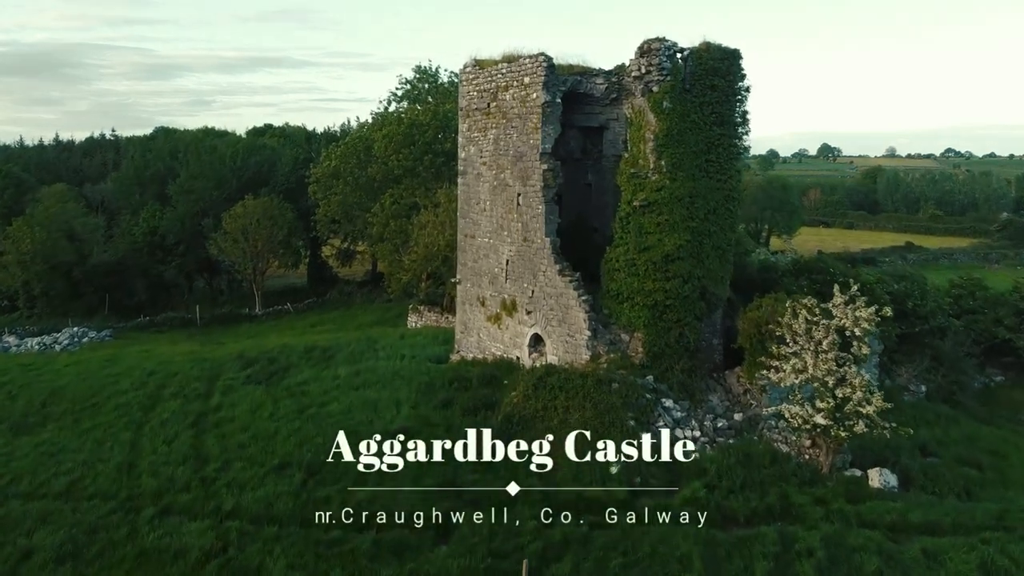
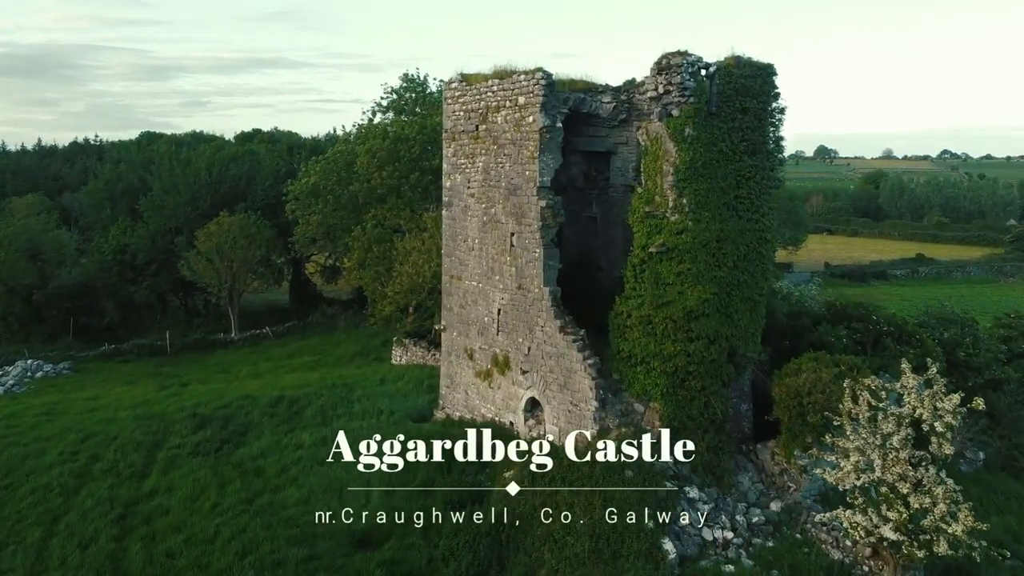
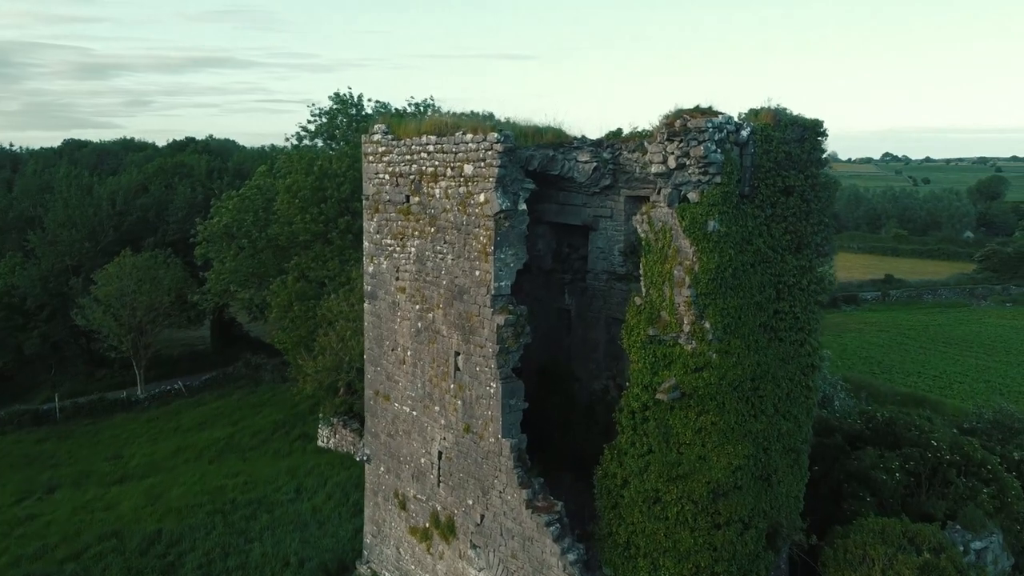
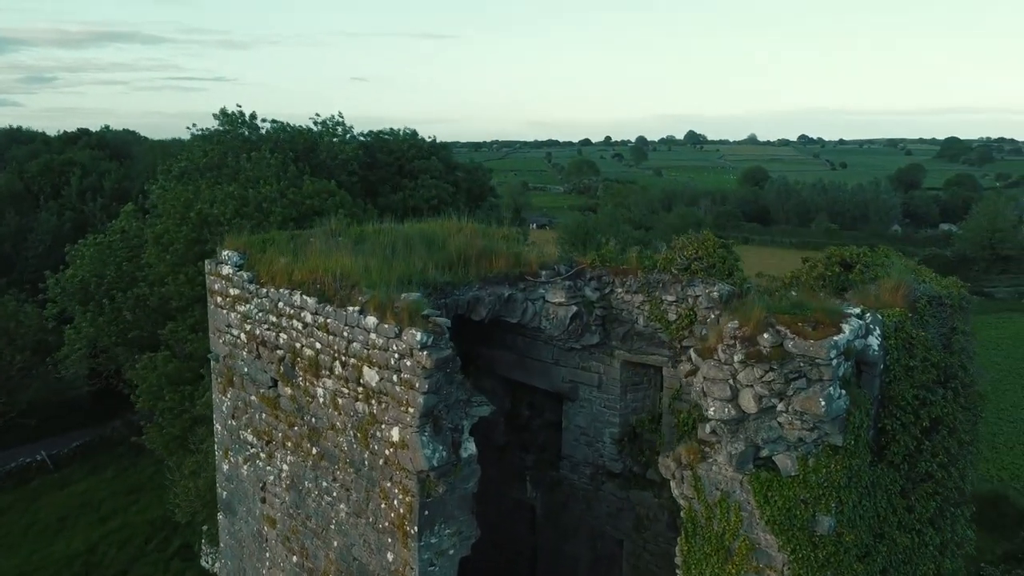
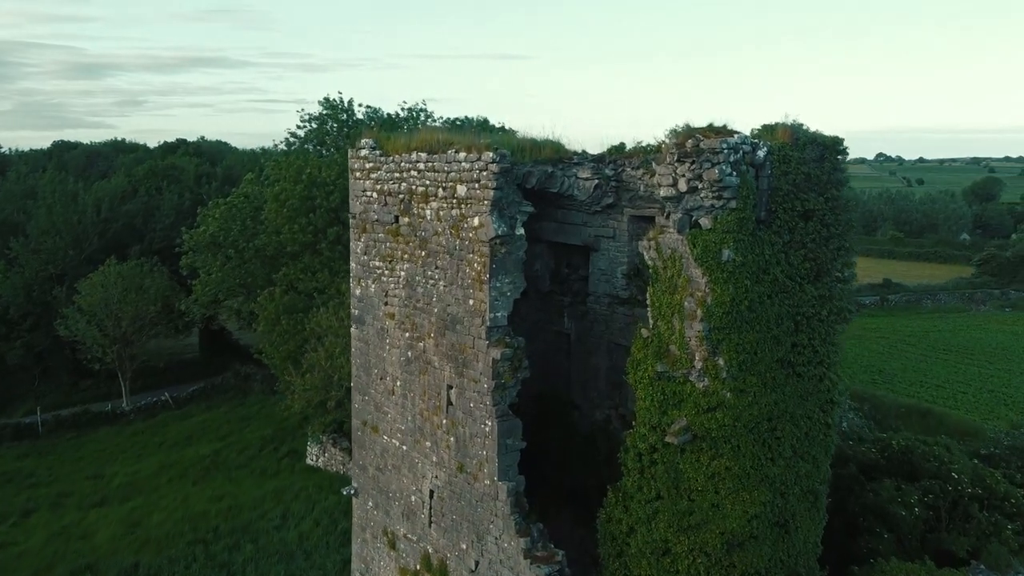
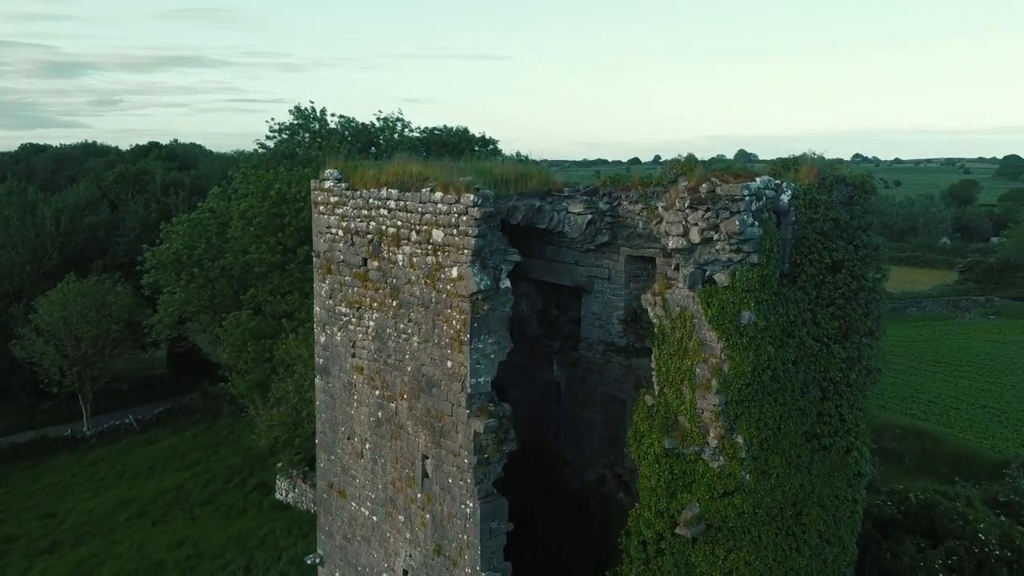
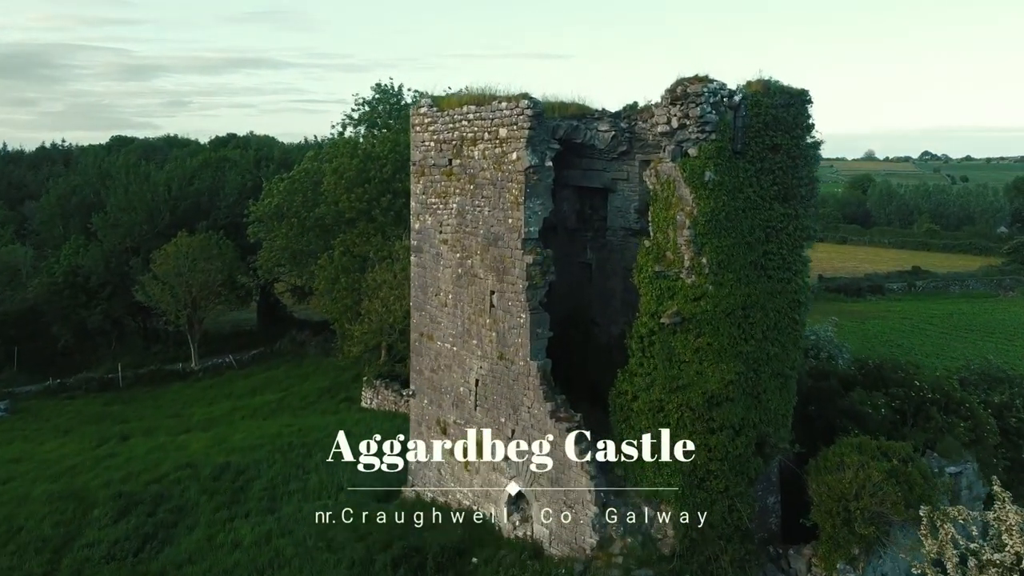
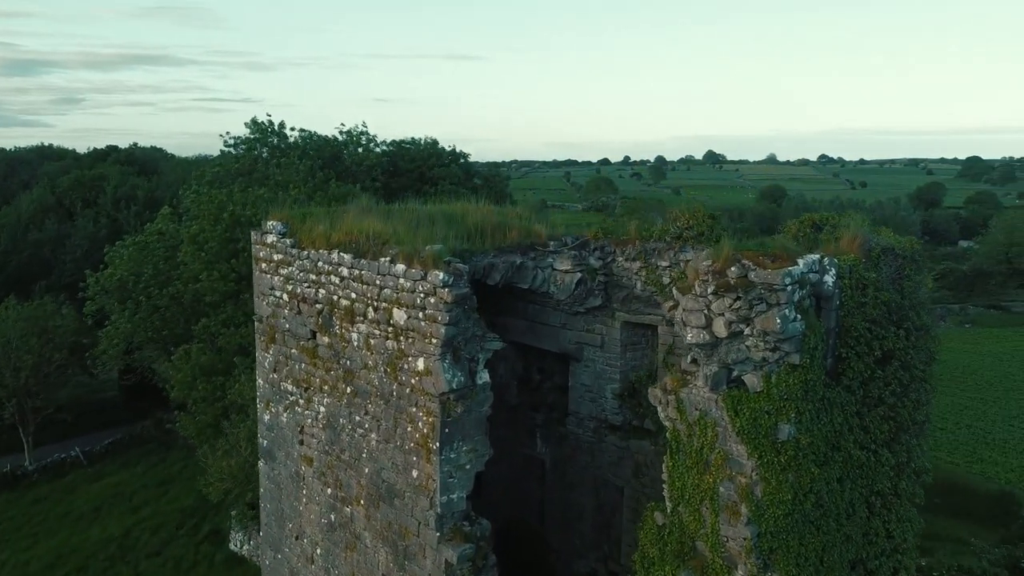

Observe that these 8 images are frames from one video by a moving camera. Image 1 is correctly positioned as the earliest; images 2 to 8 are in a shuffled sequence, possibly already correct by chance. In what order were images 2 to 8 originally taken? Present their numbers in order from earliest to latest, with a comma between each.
2, 7, 3, 5, 6, 8, 4
